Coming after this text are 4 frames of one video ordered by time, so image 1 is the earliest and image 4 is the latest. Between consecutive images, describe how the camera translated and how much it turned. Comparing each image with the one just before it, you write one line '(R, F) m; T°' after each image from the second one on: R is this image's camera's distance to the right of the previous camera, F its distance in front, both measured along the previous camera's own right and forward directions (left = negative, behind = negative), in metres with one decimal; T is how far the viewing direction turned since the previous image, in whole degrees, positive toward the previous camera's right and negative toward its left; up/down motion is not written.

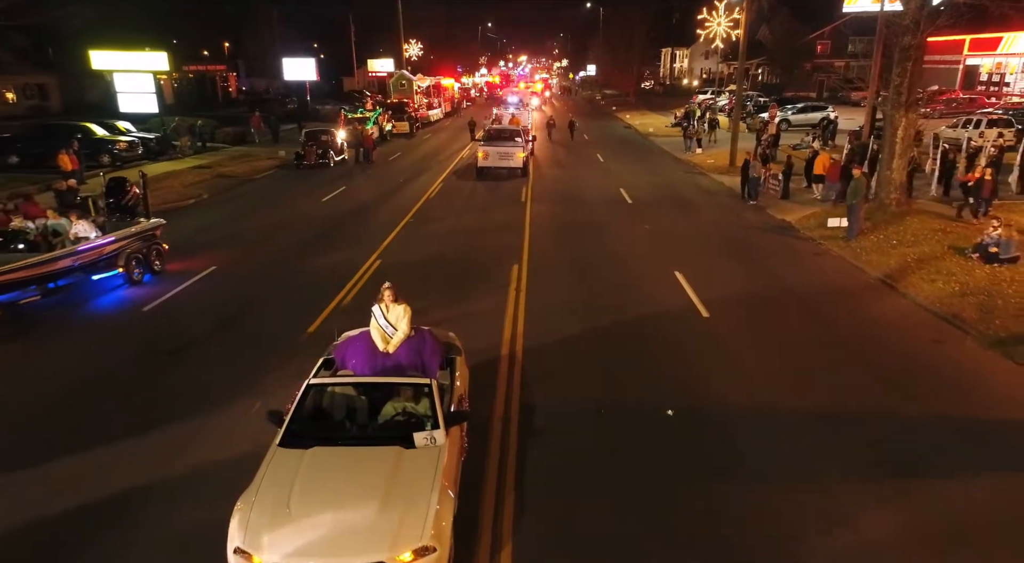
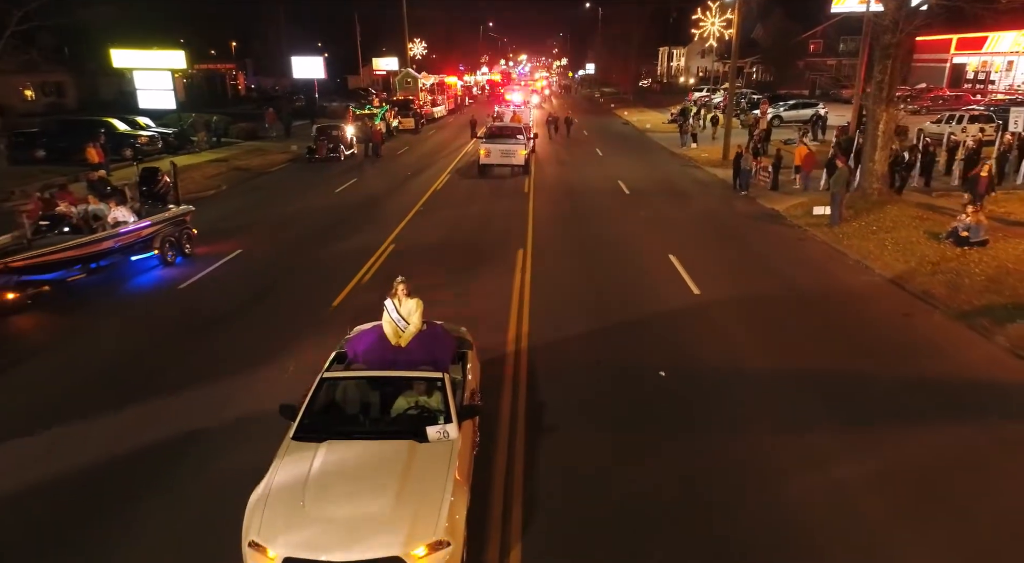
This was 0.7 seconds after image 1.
(-0.1, -0.9) m; 0°
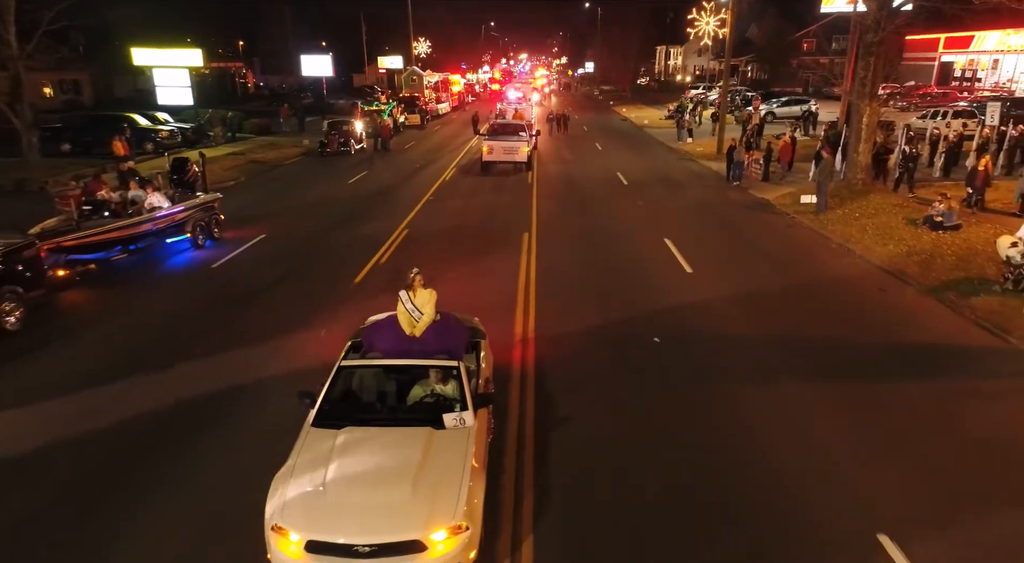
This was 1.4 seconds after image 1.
(-0.2, -0.9) m; 0°
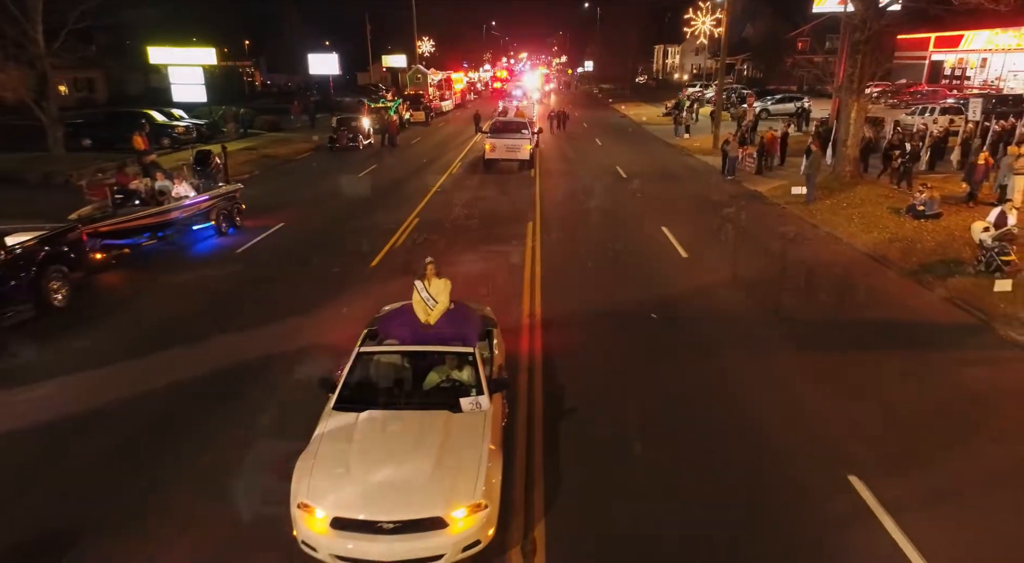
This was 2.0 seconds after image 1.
(-0.2, -0.8) m; 0°
